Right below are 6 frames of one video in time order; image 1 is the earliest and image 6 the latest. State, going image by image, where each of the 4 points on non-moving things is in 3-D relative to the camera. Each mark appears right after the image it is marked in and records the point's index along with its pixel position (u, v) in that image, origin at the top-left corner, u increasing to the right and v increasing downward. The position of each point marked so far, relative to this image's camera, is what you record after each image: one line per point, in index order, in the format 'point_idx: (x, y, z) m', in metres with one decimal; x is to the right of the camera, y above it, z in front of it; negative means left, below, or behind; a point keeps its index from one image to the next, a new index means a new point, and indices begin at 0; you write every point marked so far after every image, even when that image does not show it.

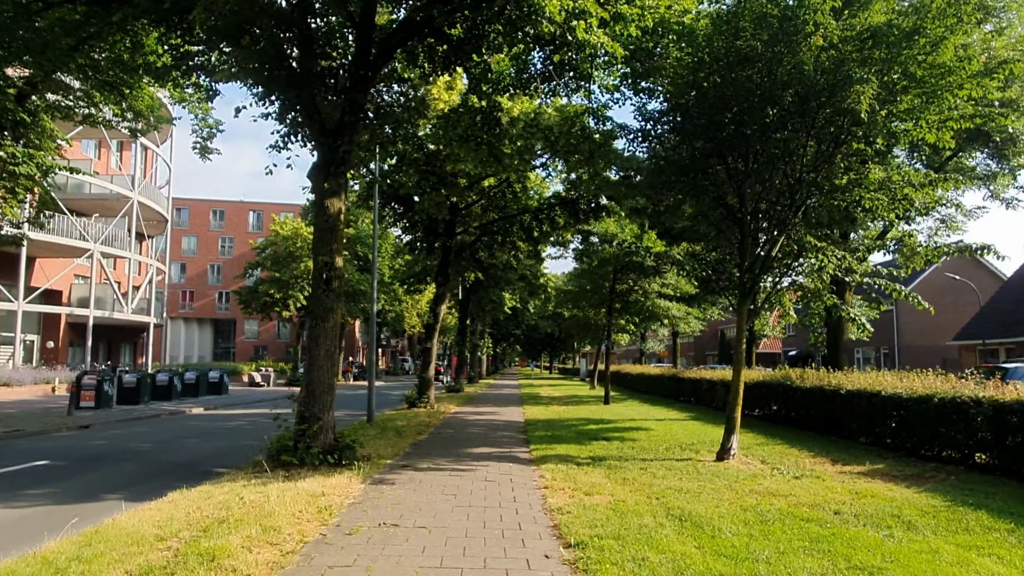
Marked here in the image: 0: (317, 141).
0: (-2.6, +2.0, +9.9) m
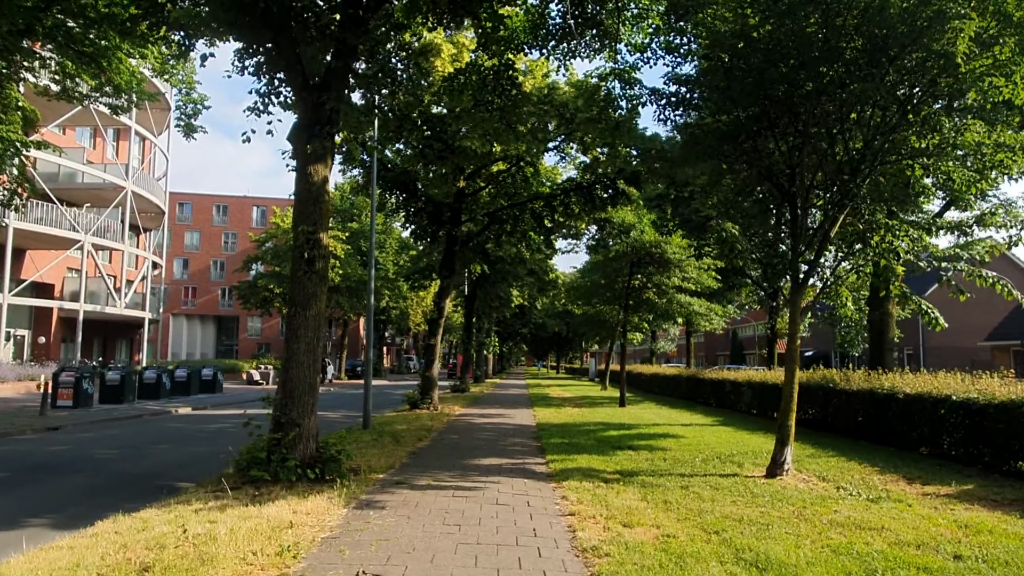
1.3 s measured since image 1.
0: (-2.4, +2.2, +8.4) m
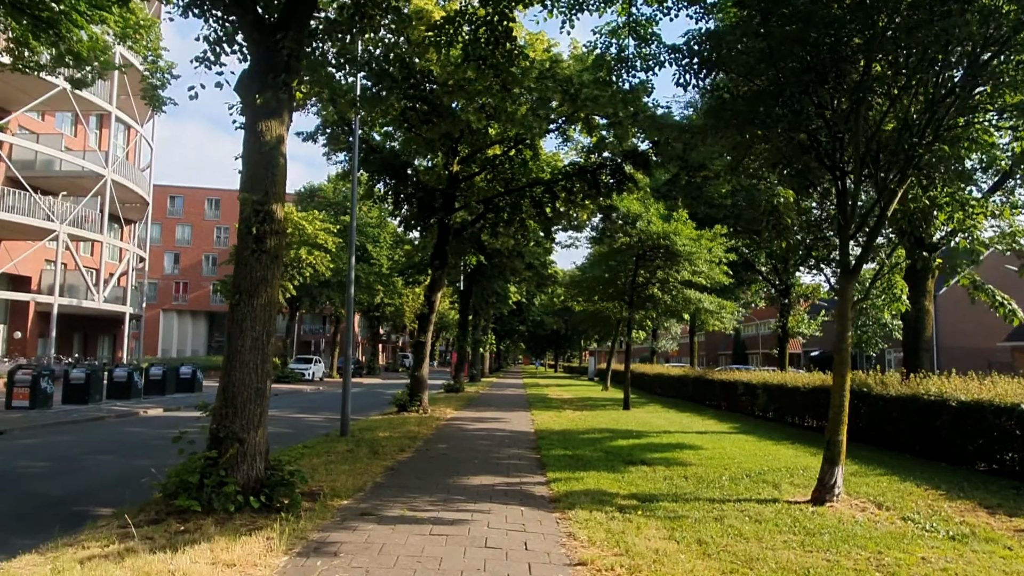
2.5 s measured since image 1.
0: (-2.5, +2.3, +6.9) m
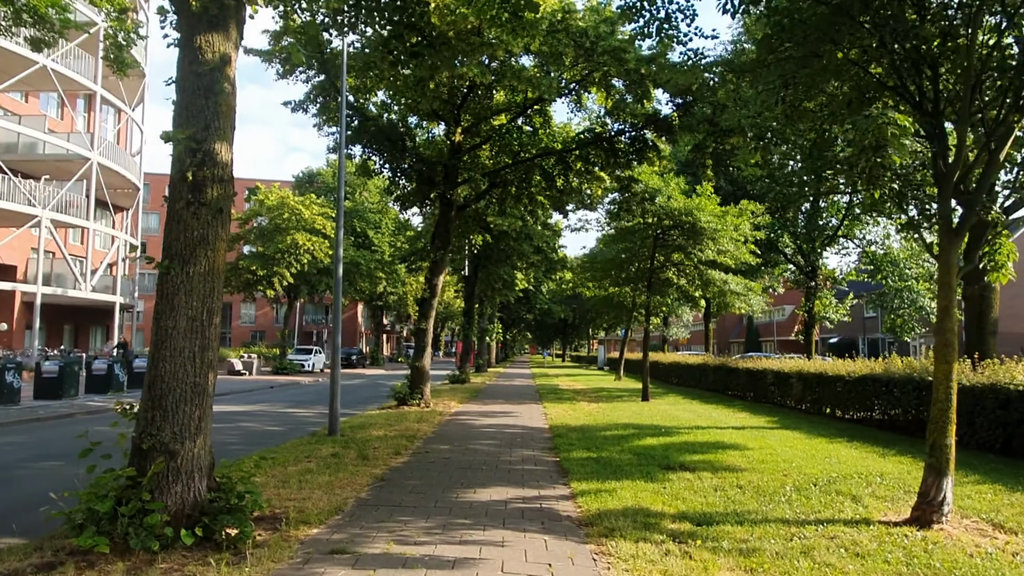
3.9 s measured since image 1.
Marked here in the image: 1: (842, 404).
0: (-2.4, +2.6, +5.4) m
1: (+6.4, -2.3, +14.3) m
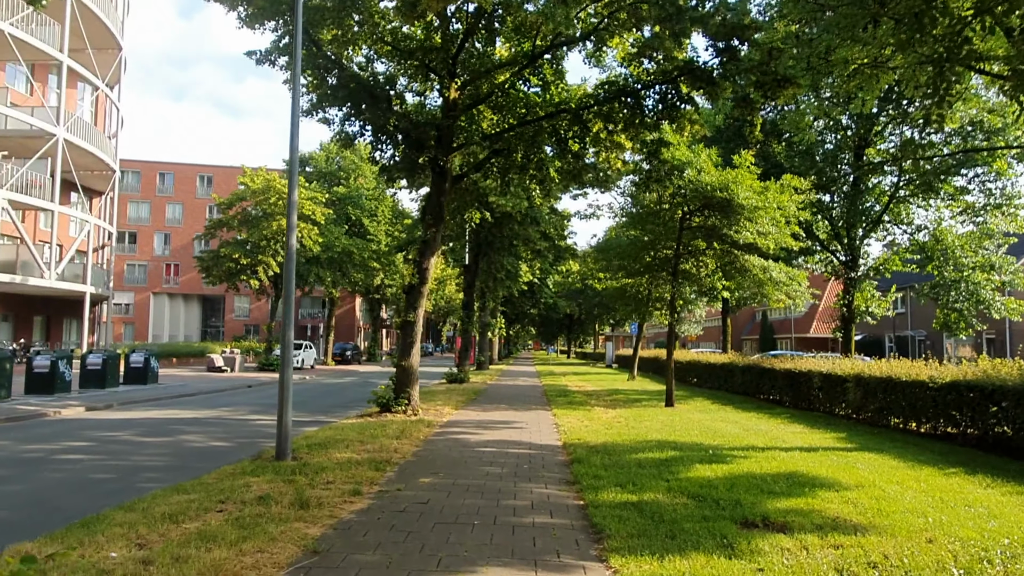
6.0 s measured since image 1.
0: (-2.3, +2.8, +2.8) m
1: (+6.5, -2.0, +11.7) m
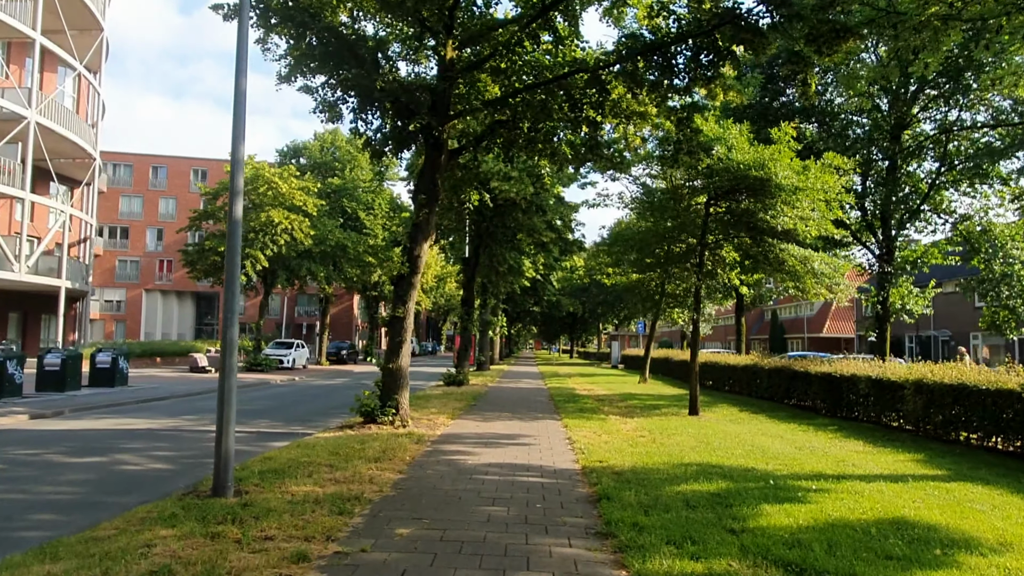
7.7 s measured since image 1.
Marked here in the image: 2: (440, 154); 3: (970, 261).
0: (-2.2, +2.9, +0.9) m
1: (+6.6, -1.9, +9.8) m
2: (-1.2, +2.2, +12.6) m
3: (+11.9, +0.7, +19.0) m
